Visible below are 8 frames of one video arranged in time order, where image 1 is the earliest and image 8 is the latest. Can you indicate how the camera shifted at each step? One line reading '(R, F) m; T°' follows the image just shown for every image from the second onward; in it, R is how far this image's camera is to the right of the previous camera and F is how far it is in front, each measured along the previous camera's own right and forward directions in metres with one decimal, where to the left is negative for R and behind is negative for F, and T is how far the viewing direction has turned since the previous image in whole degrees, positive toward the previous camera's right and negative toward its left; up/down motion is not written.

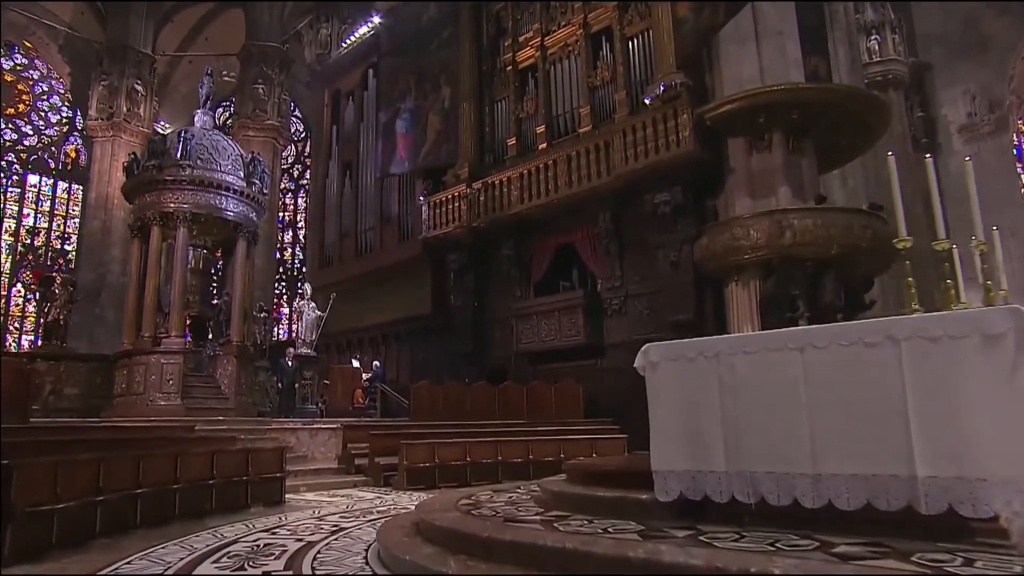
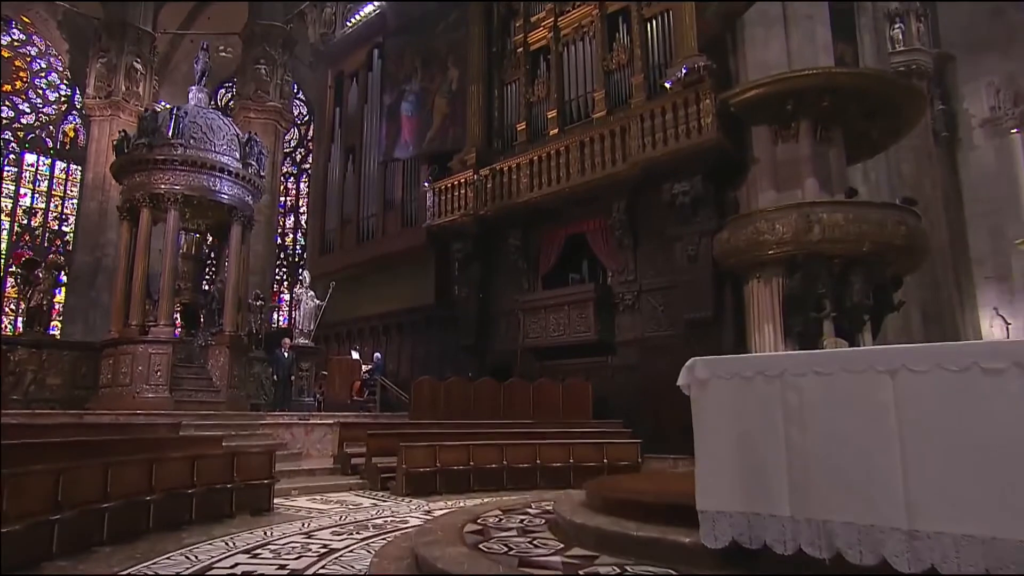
(-0.1, +0.5) m; 0°
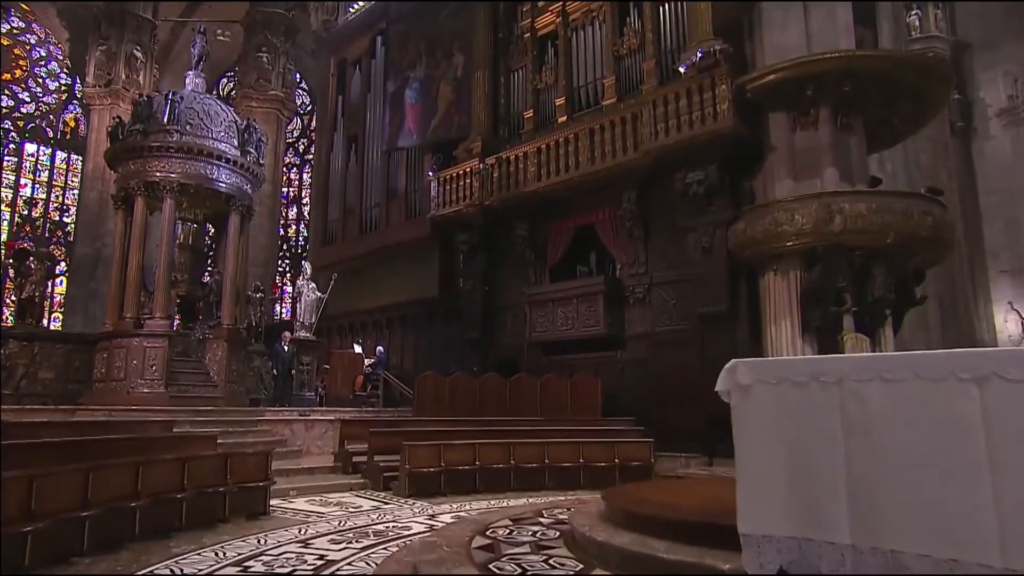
(-0.1, +0.3) m; 0°
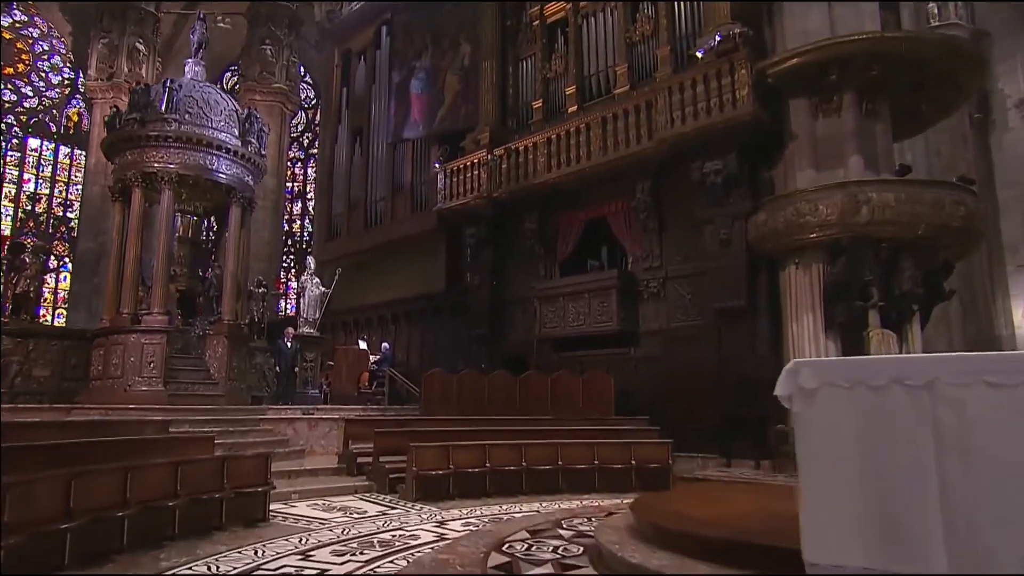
(-0.1, +0.3) m; 0°
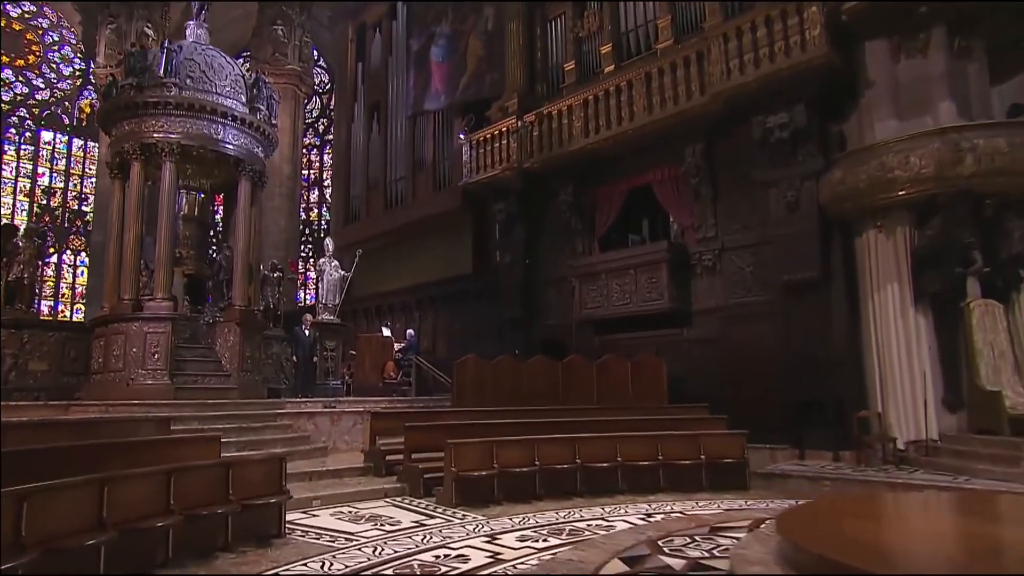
(-0.3, +1.0) m; -2°
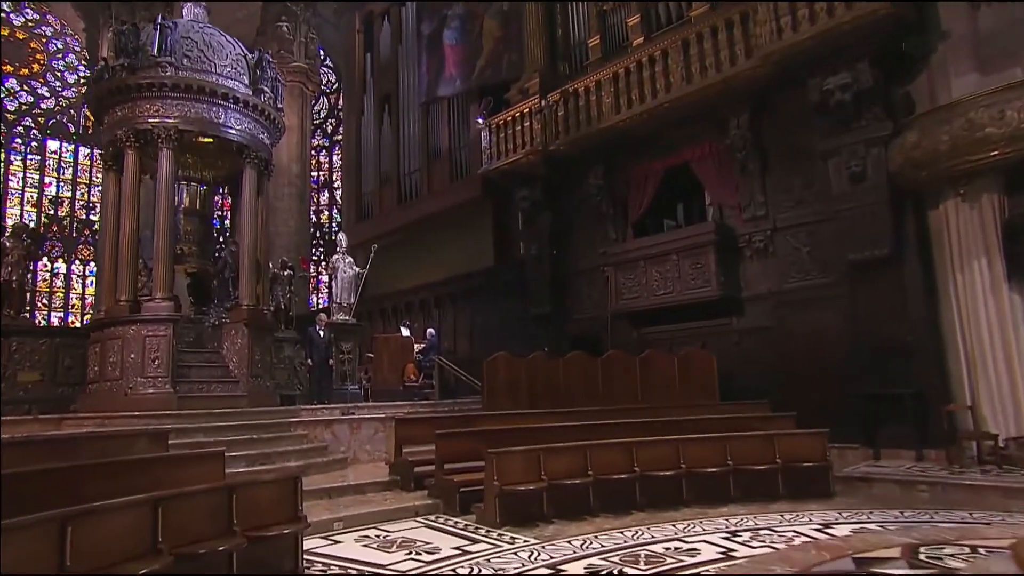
(-0.3, +0.8) m; -1°
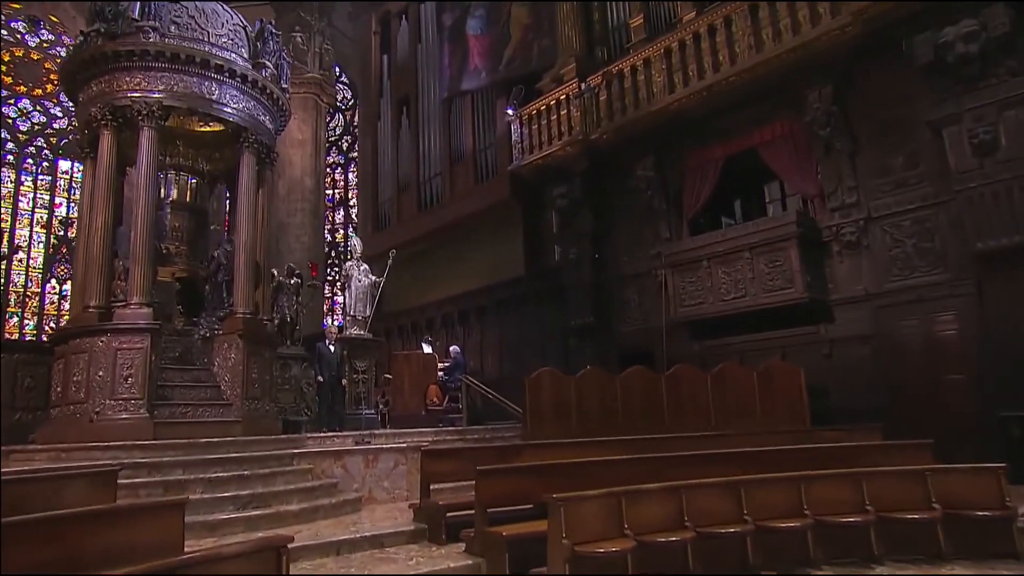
(-0.3, +1.3) m; -1°
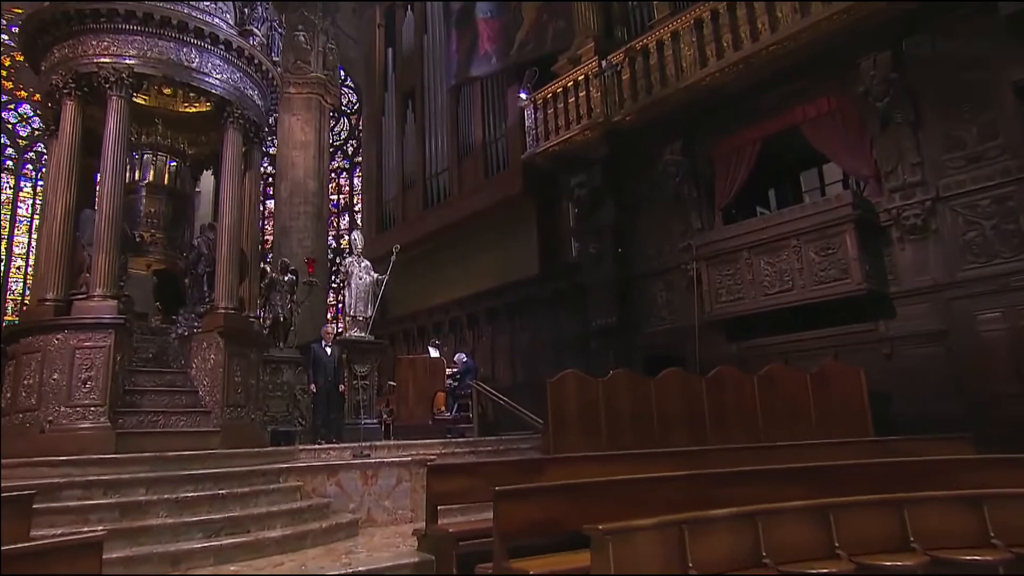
(-0.1, +0.8) m; -1°
